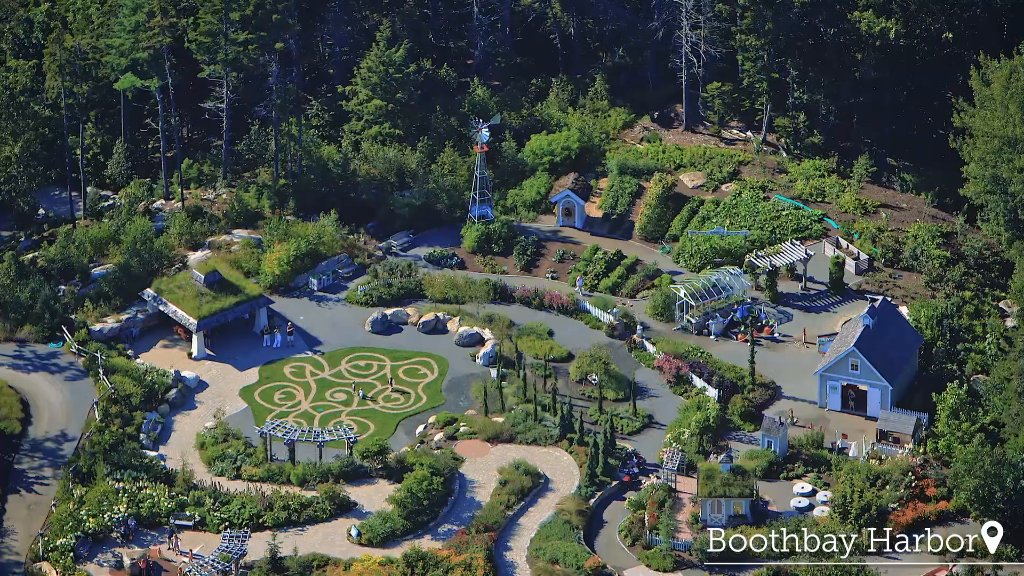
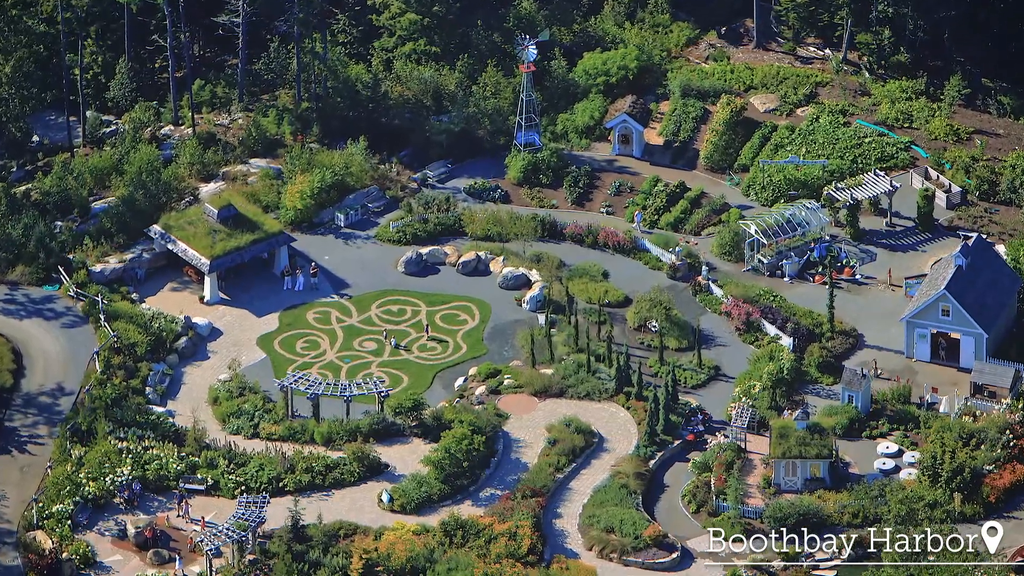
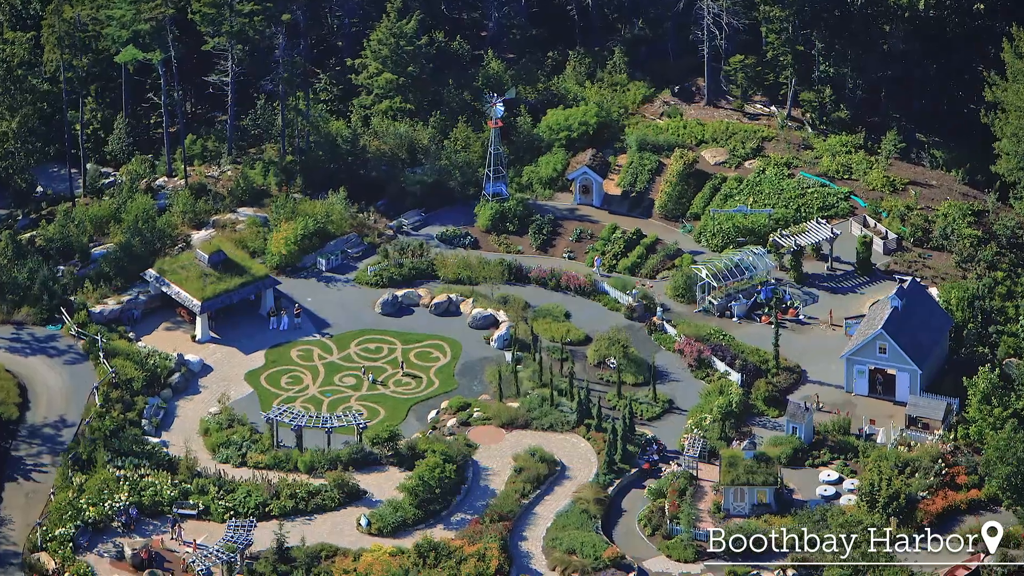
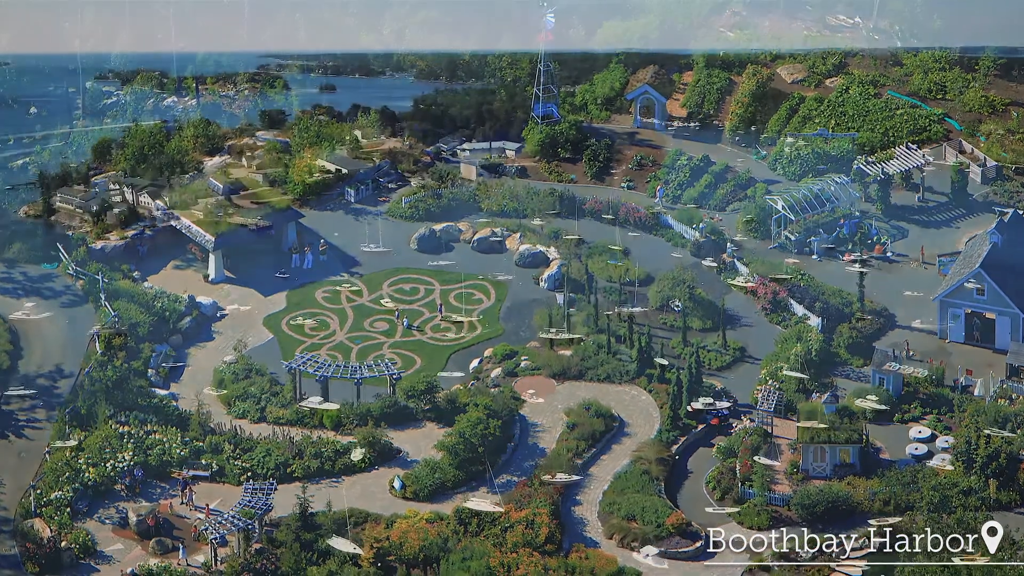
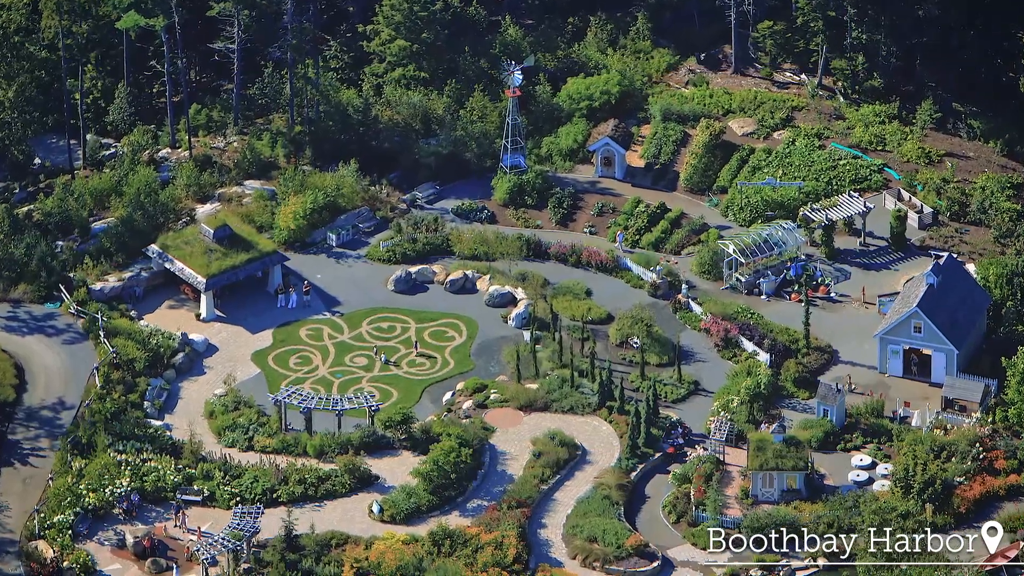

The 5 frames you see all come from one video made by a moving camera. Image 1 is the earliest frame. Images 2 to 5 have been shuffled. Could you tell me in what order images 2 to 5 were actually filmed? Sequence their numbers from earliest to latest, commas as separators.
3, 5, 2, 4
